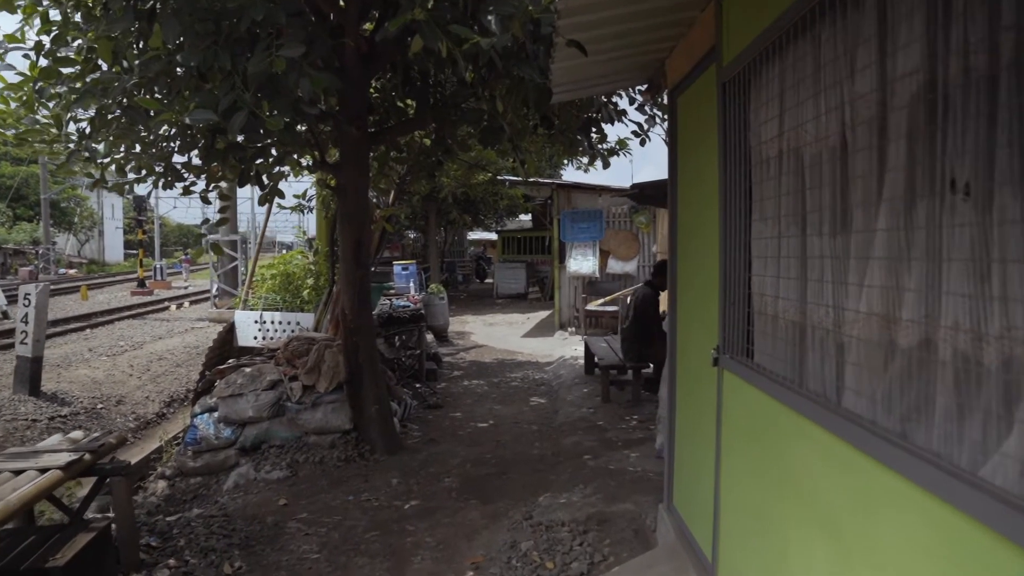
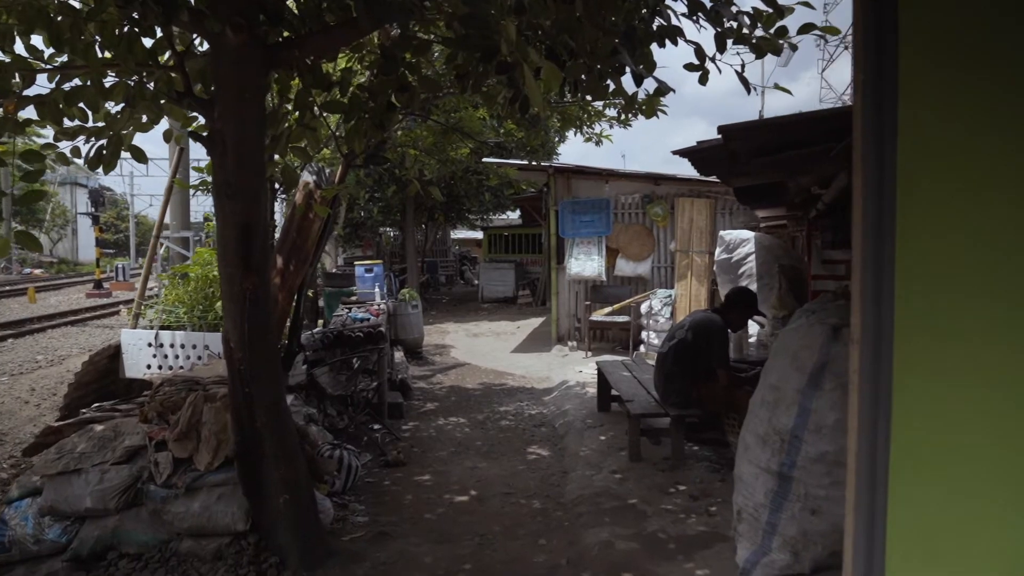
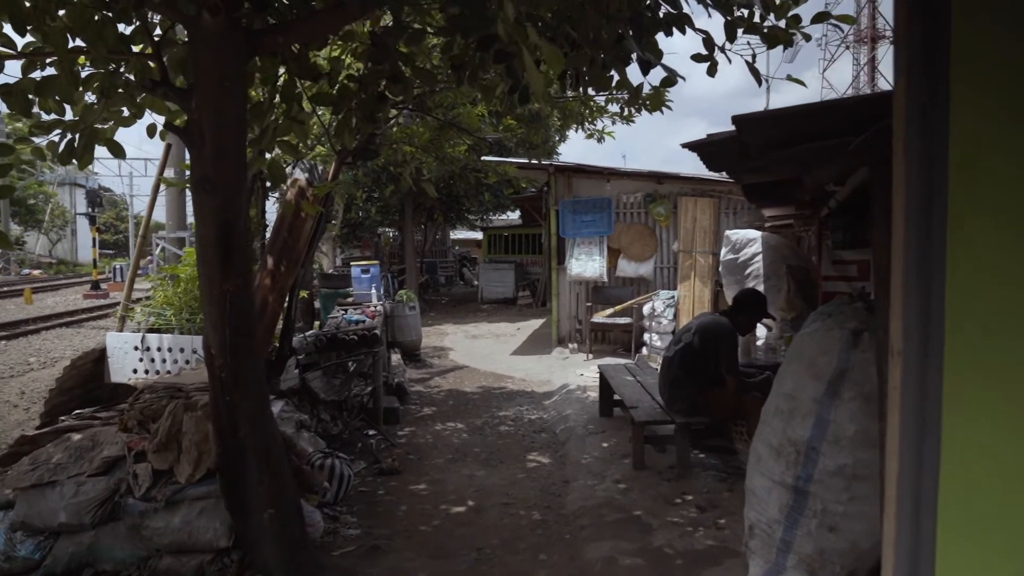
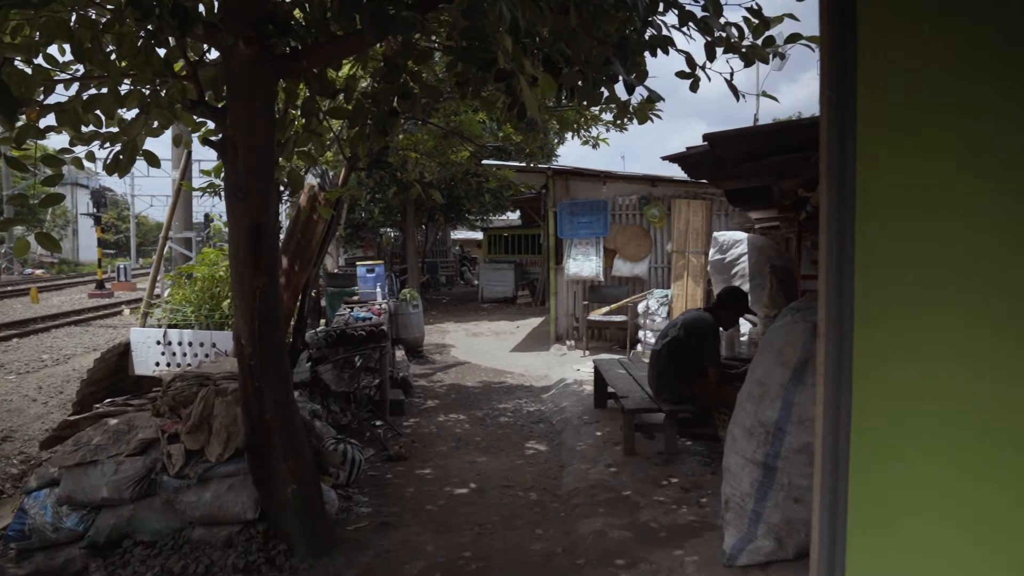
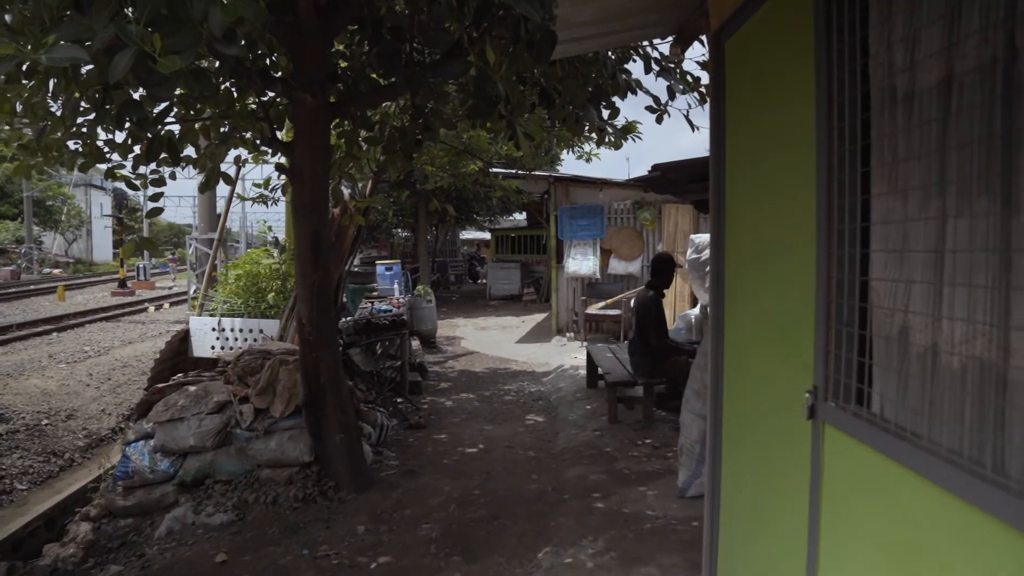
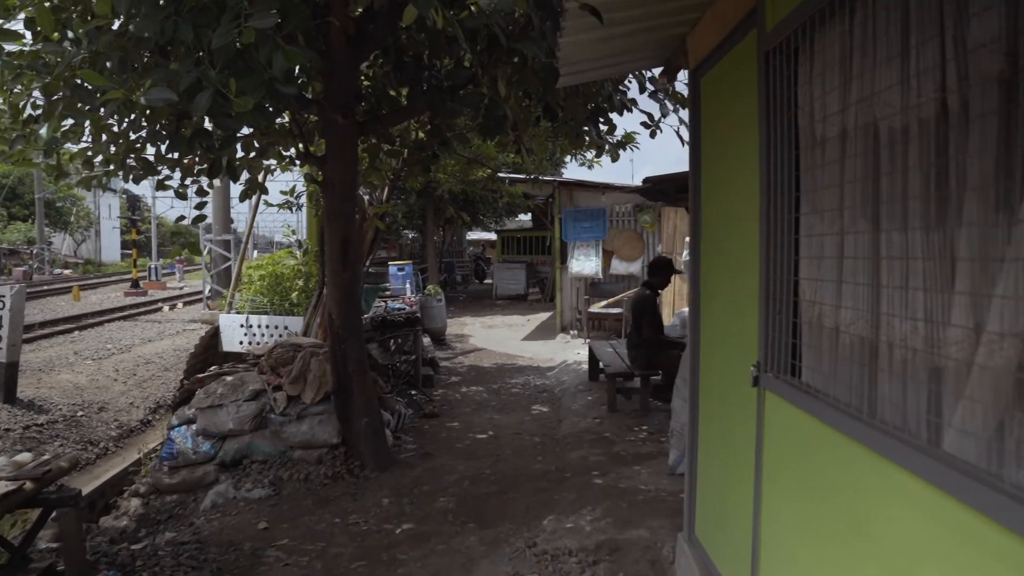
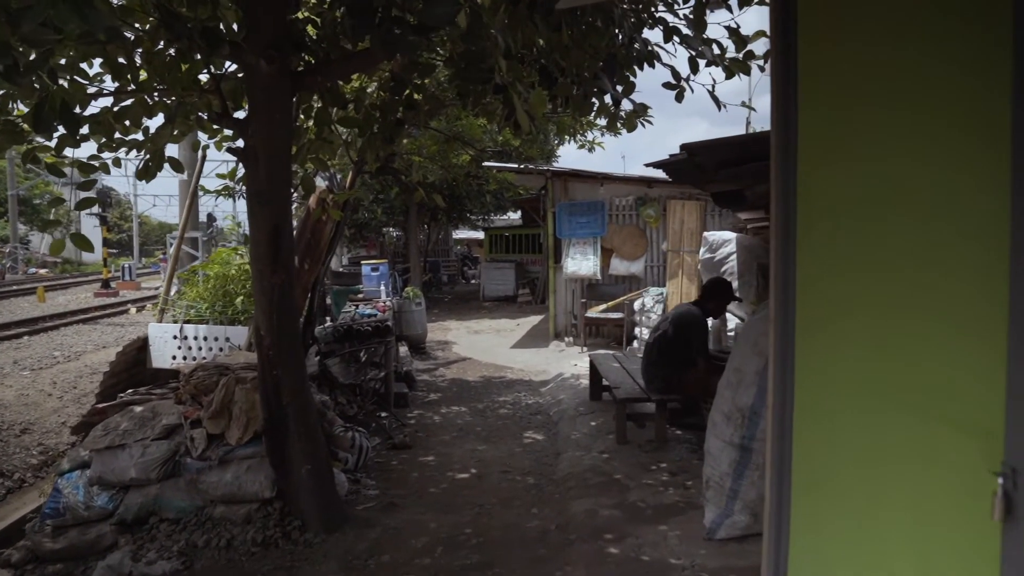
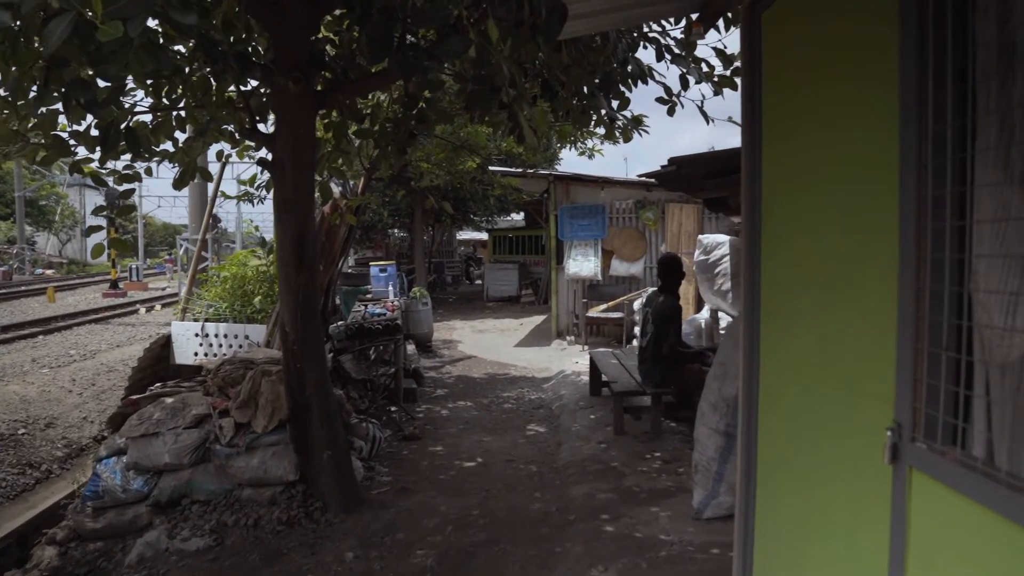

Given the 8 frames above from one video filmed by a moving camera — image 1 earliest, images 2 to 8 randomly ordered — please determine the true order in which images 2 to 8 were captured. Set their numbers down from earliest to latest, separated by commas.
6, 5, 8, 7, 4, 2, 3
